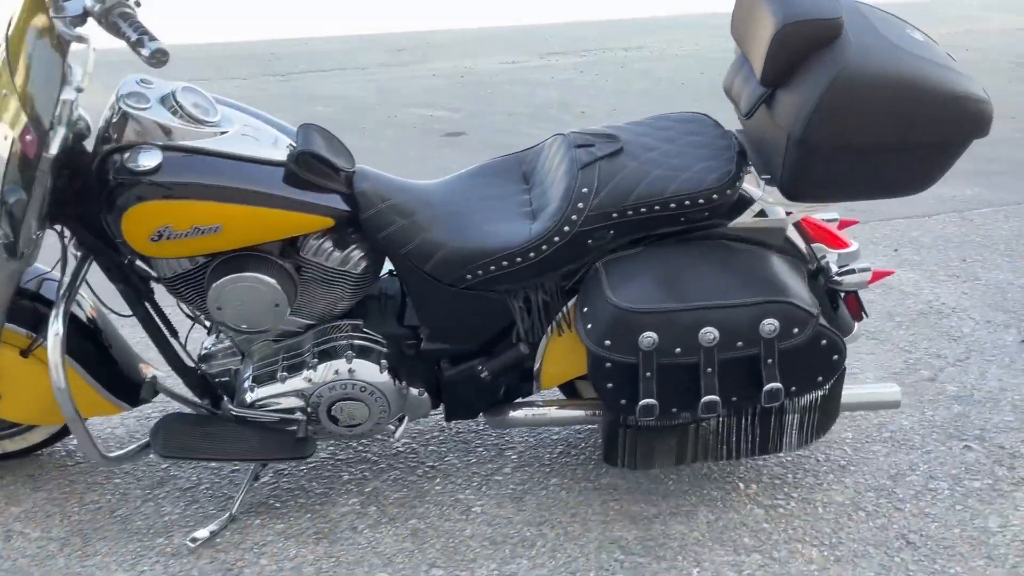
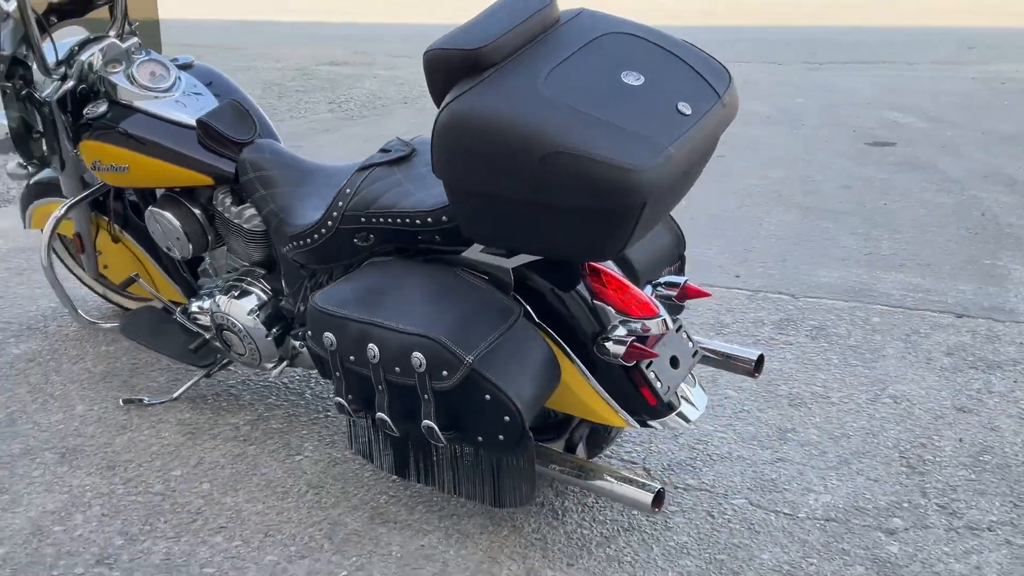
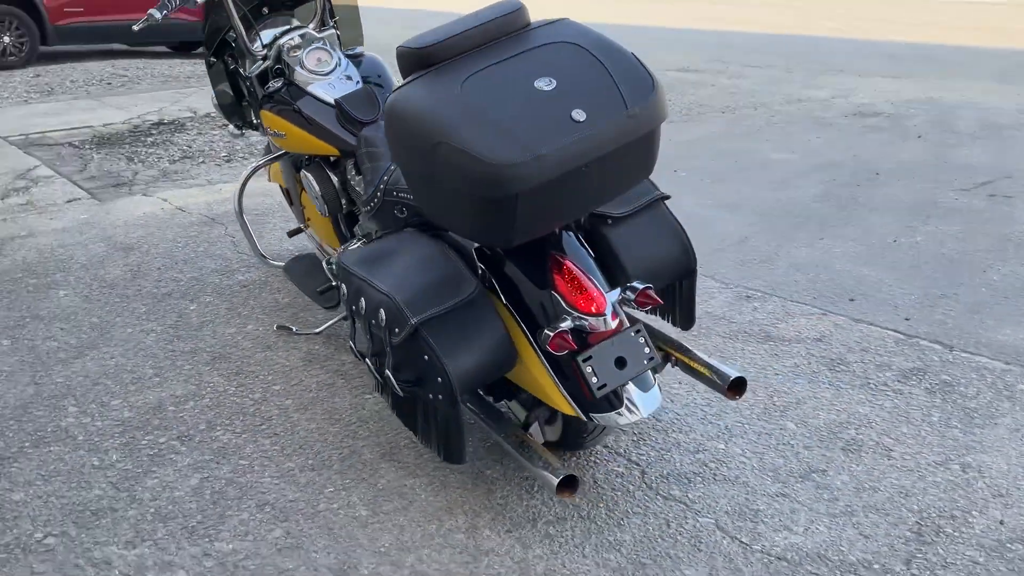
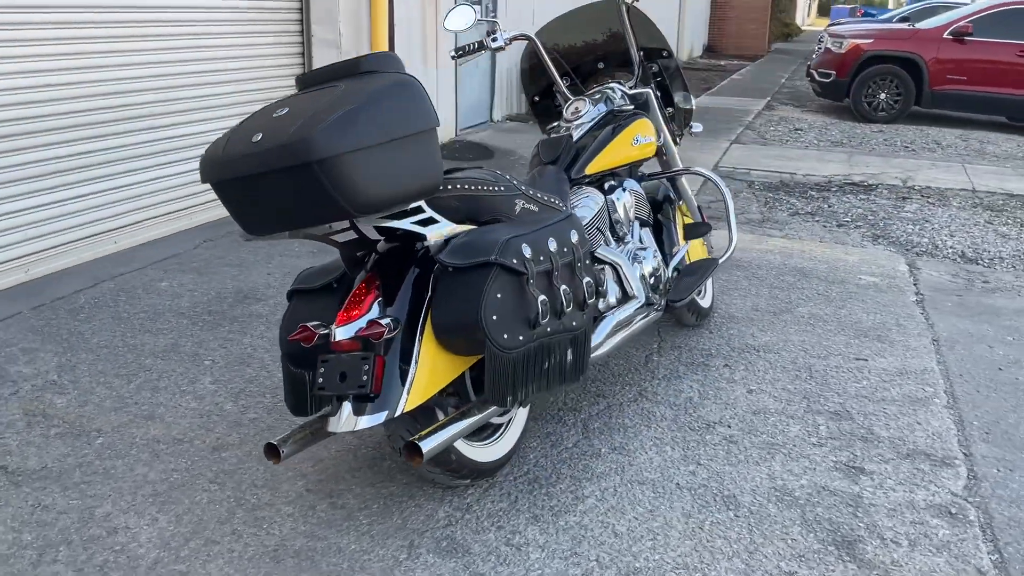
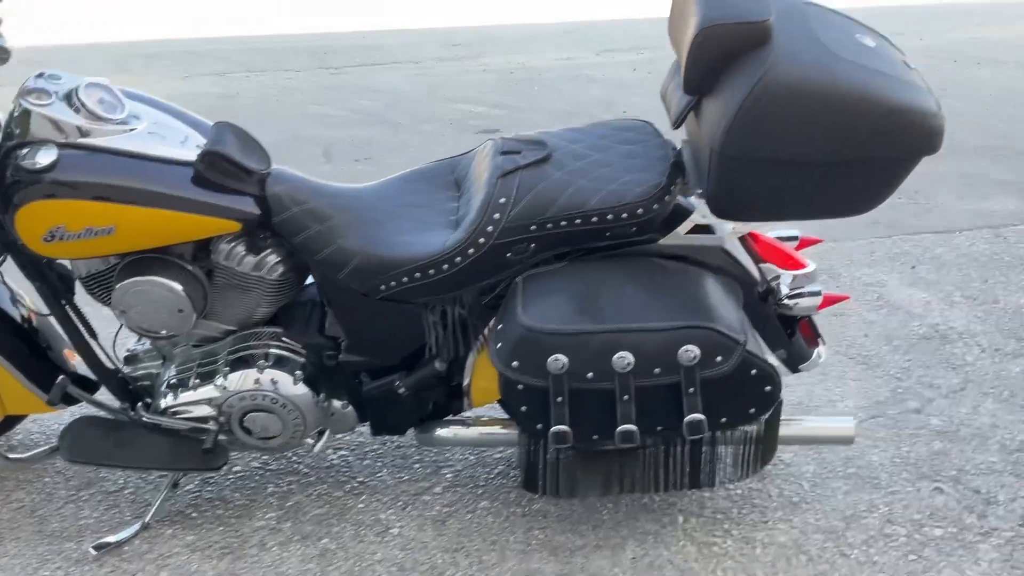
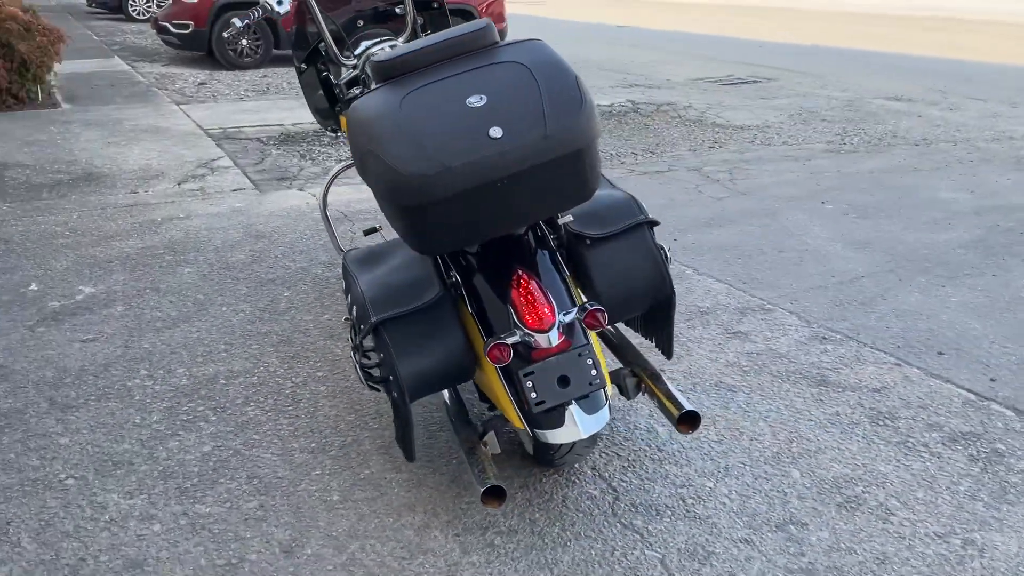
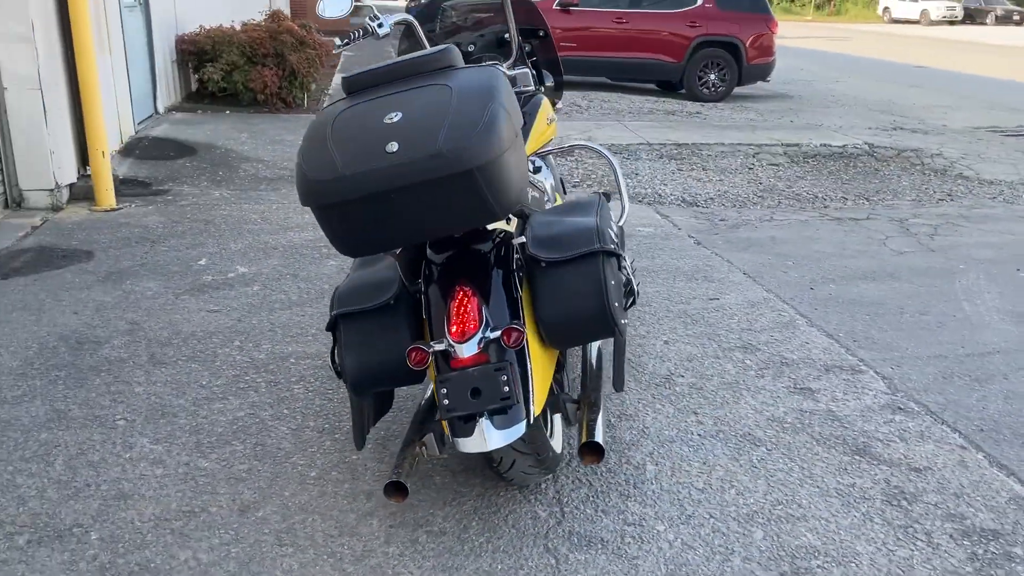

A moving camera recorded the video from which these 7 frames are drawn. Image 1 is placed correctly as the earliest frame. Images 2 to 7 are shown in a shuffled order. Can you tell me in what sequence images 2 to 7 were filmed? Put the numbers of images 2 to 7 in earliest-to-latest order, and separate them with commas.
5, 2, 3, 6, 7, 4
